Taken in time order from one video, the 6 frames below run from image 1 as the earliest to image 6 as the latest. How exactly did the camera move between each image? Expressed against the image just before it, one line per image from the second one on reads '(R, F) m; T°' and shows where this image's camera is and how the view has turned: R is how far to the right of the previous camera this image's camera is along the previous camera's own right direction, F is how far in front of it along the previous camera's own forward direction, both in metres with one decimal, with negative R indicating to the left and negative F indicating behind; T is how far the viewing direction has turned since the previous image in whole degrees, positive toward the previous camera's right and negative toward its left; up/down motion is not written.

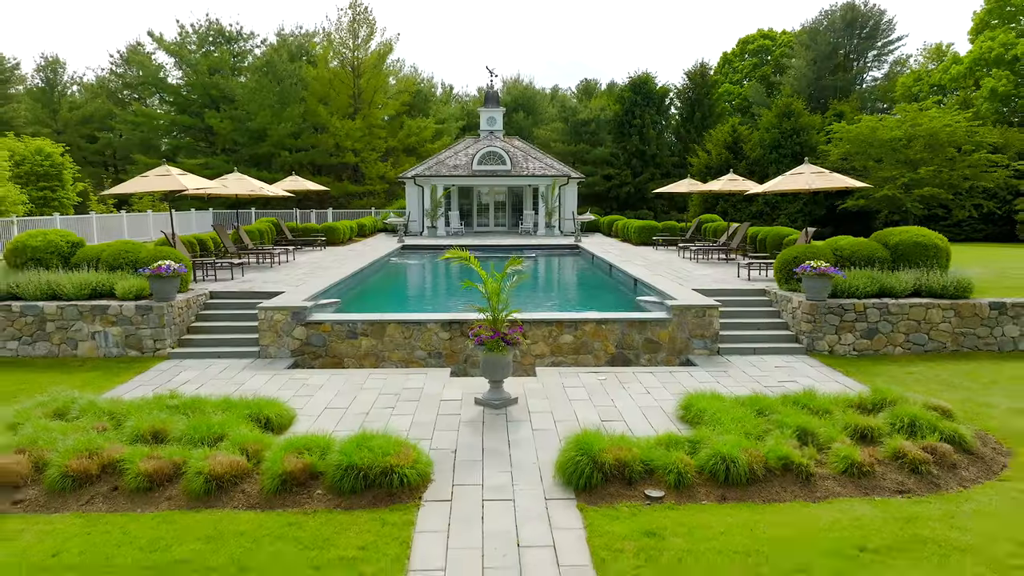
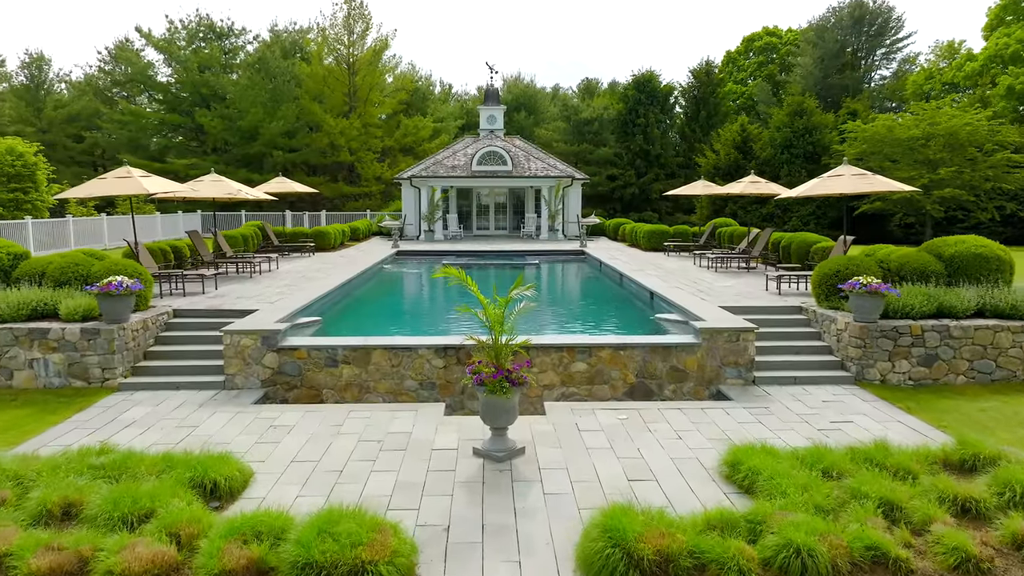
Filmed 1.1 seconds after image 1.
(-0.1, +1.4) m; 0°
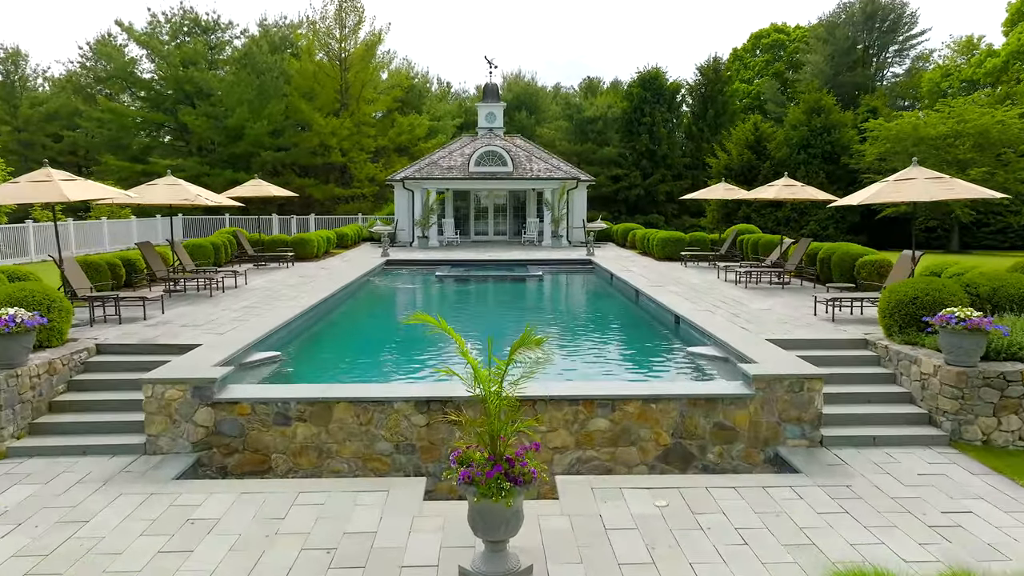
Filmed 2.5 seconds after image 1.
(0.0, +2.0) m; 0°
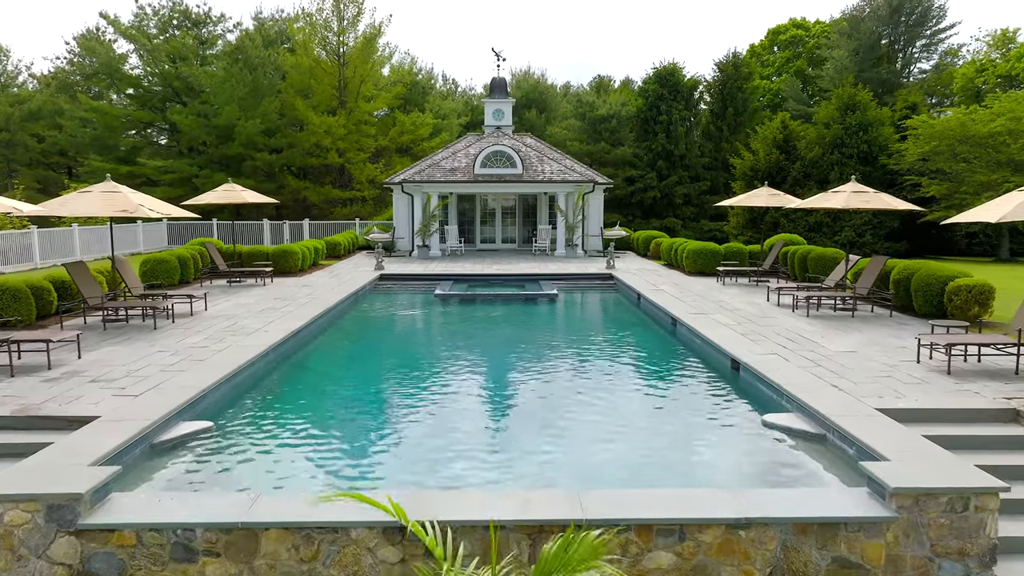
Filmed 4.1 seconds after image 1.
(-0.1, +2.4) m; -1°
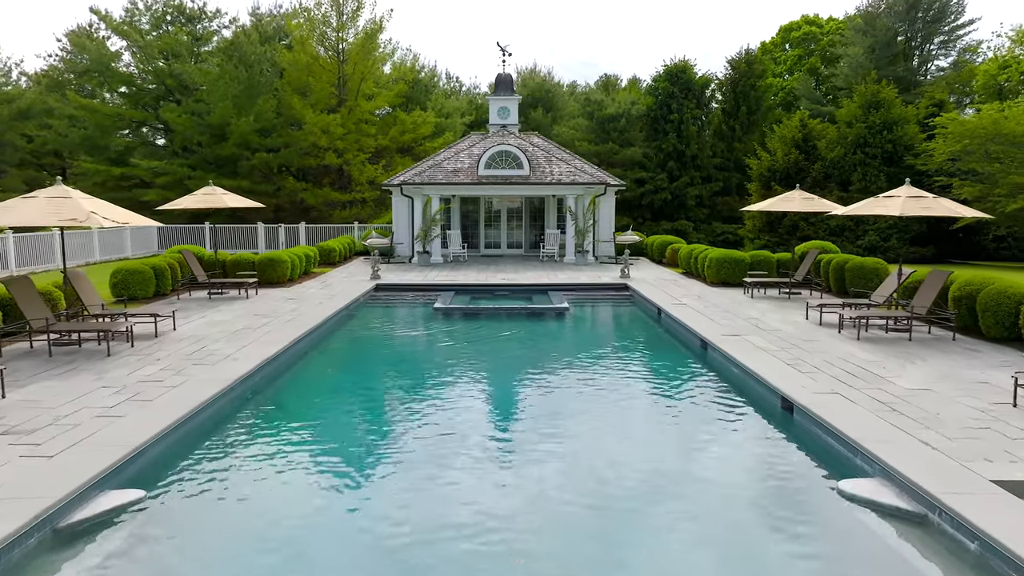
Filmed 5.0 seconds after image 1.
(0.0, +1.4) m; 0°
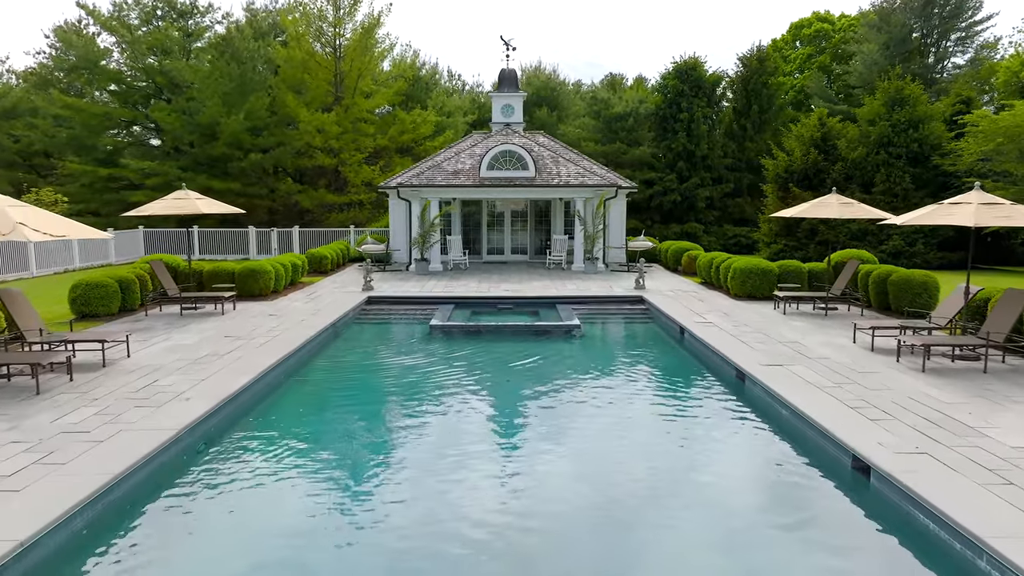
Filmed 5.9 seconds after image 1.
(0.0, +1.5) m; 0°
